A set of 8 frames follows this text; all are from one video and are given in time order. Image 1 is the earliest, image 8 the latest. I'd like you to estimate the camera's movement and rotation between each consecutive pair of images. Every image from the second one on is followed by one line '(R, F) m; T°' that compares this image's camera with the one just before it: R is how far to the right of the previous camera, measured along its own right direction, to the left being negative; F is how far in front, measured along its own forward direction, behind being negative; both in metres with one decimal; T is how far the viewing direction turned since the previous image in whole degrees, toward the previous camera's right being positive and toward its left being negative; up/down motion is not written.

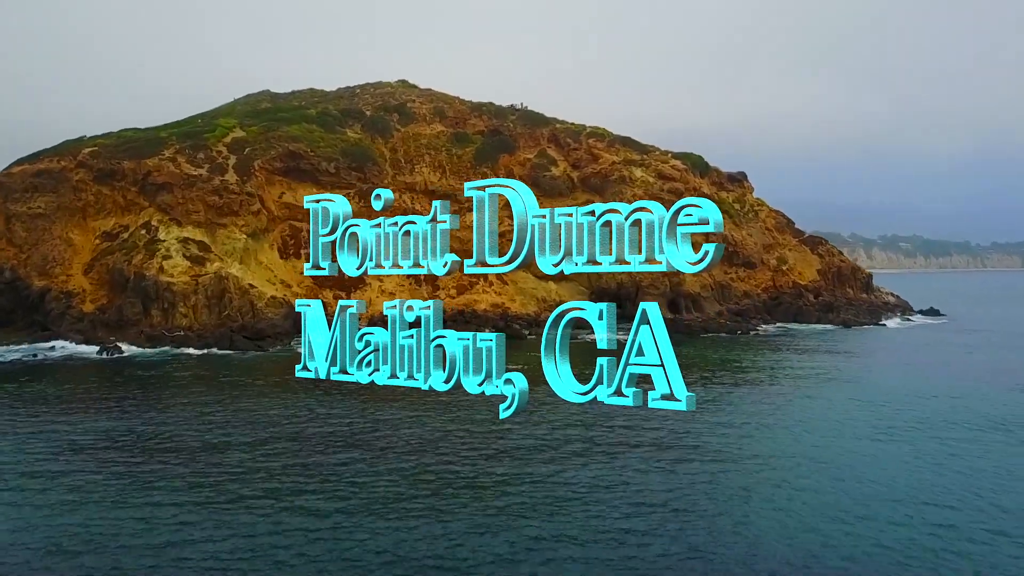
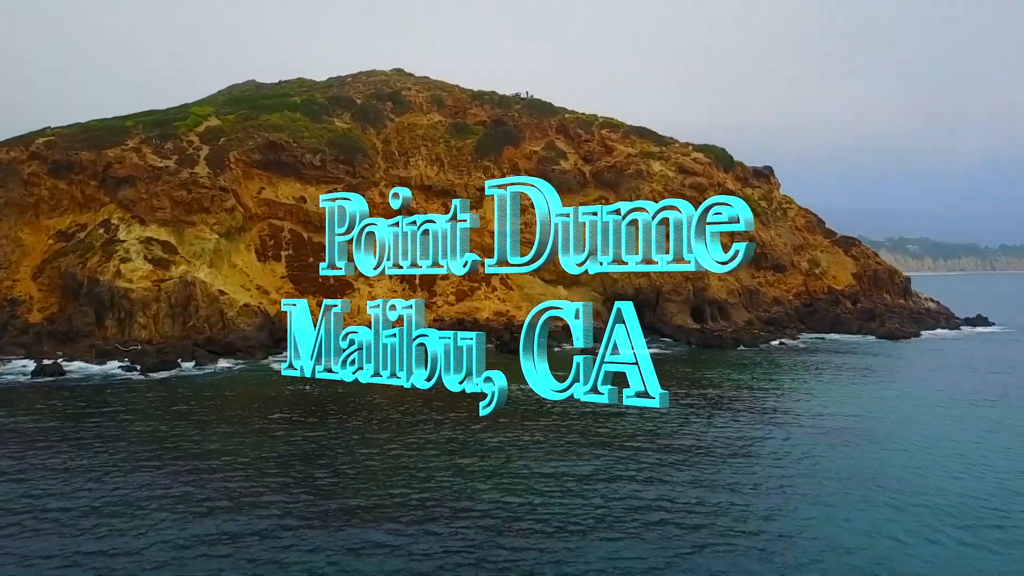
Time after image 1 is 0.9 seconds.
(-0.6, +8.5) m; 0°
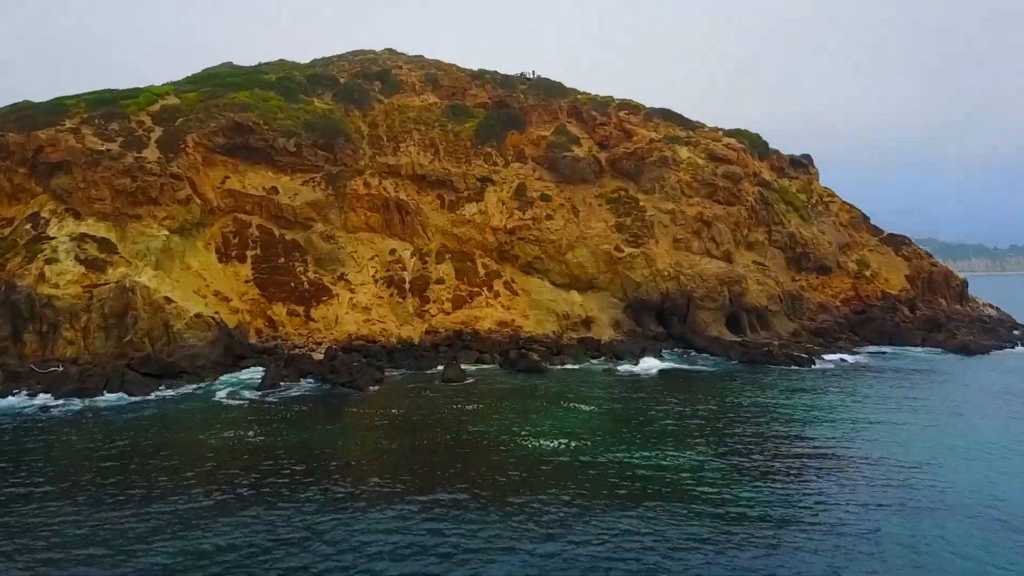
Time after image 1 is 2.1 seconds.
(-0.6, +10.6) m; 0°
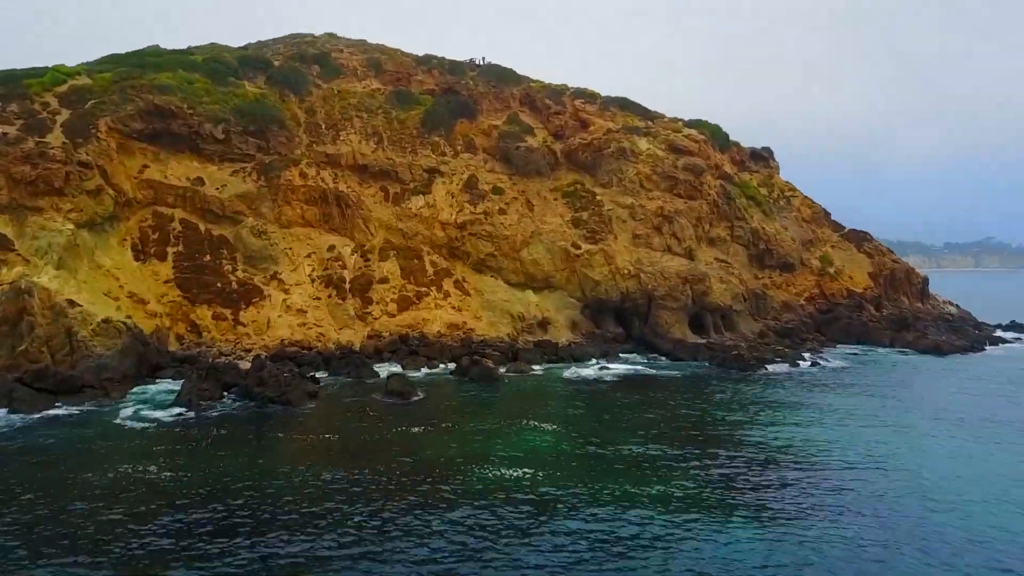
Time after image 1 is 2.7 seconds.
(+0.2, +4.4) m; +4°
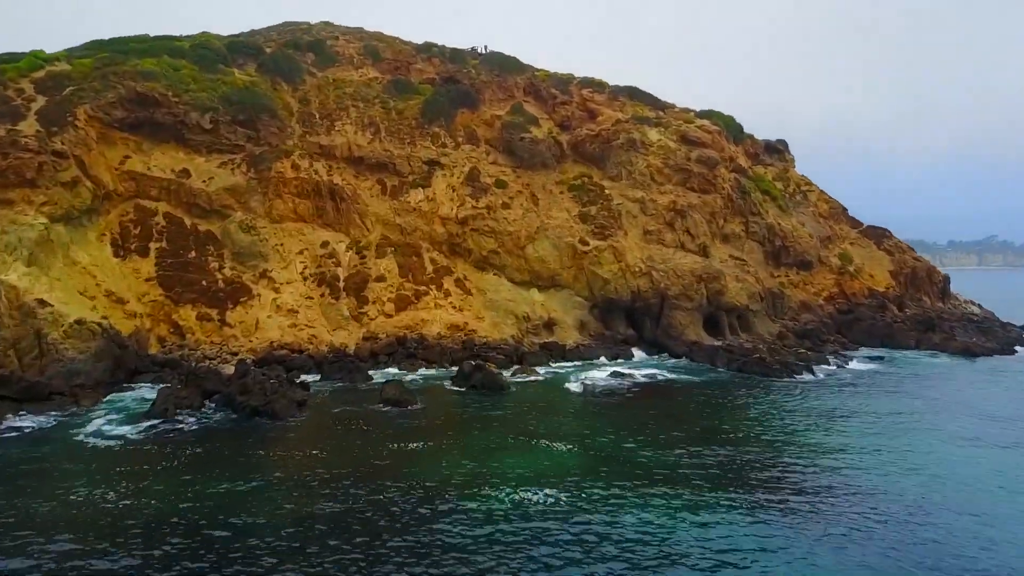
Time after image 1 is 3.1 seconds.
(-0.4, +3.3) m; 0°
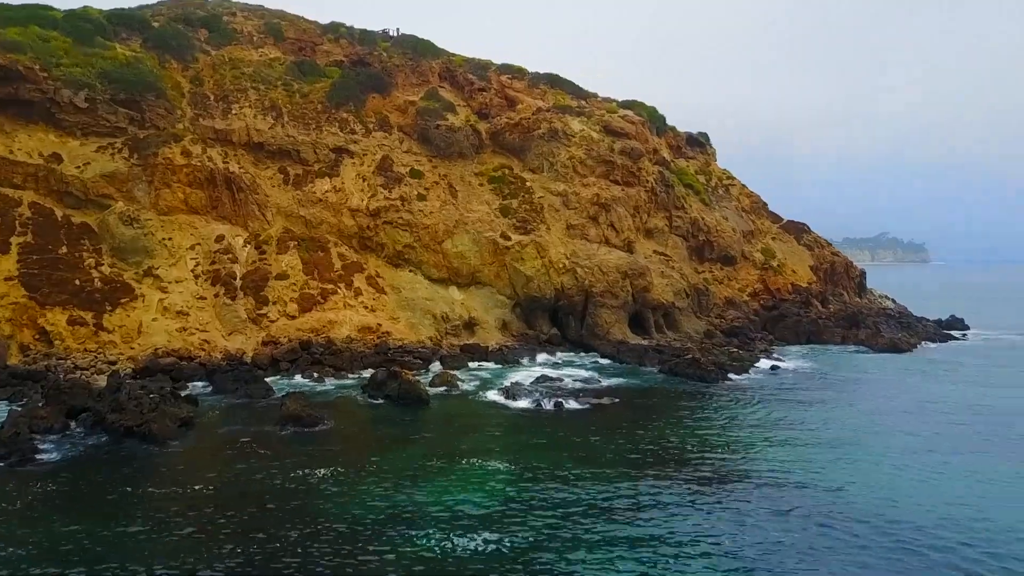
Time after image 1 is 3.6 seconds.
(+0.3, +3.4) m; +6°
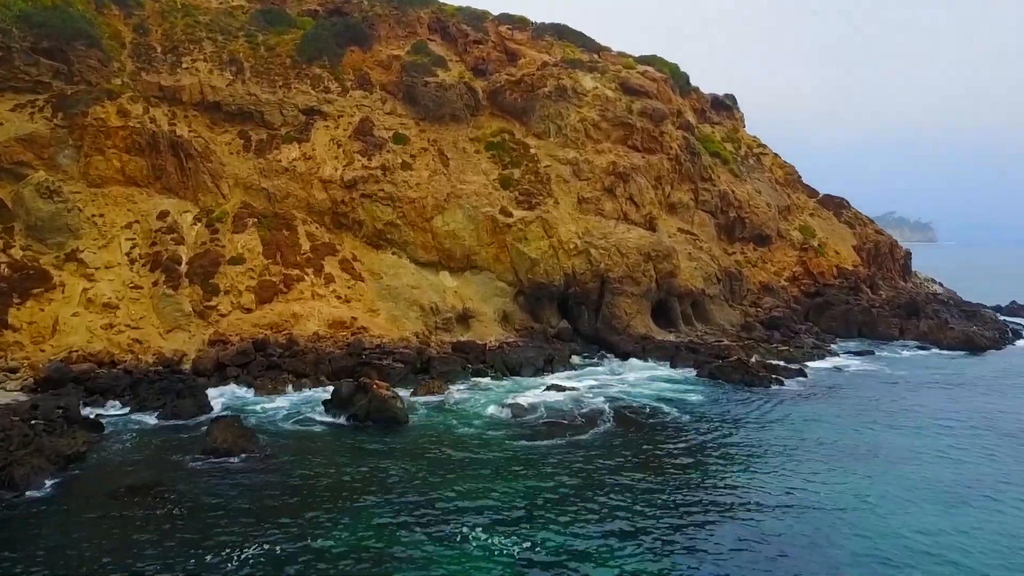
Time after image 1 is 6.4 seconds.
(-0.2, +8.3) m; 0°
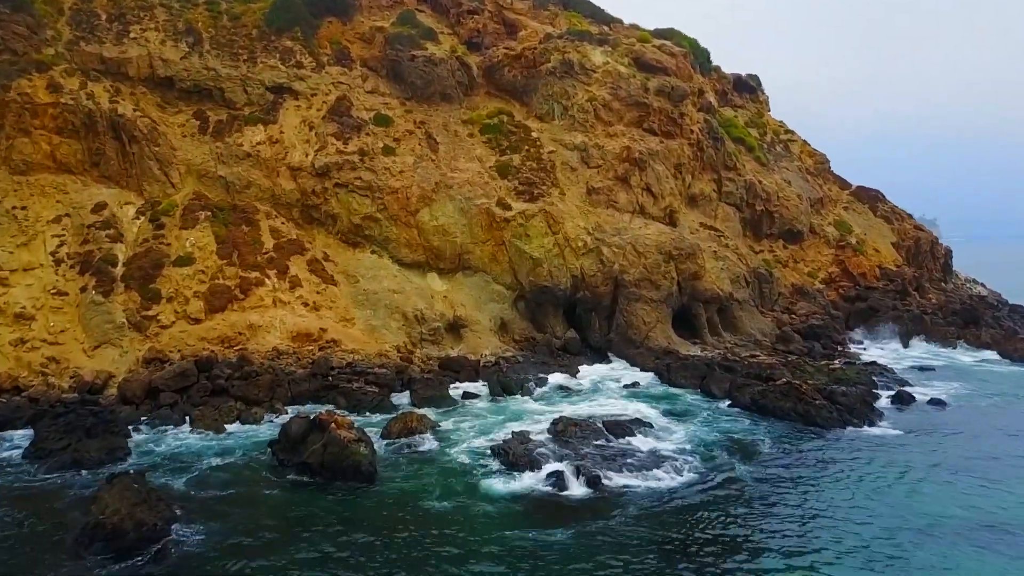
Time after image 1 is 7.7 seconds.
(0.0, +6.4) m; 0°
